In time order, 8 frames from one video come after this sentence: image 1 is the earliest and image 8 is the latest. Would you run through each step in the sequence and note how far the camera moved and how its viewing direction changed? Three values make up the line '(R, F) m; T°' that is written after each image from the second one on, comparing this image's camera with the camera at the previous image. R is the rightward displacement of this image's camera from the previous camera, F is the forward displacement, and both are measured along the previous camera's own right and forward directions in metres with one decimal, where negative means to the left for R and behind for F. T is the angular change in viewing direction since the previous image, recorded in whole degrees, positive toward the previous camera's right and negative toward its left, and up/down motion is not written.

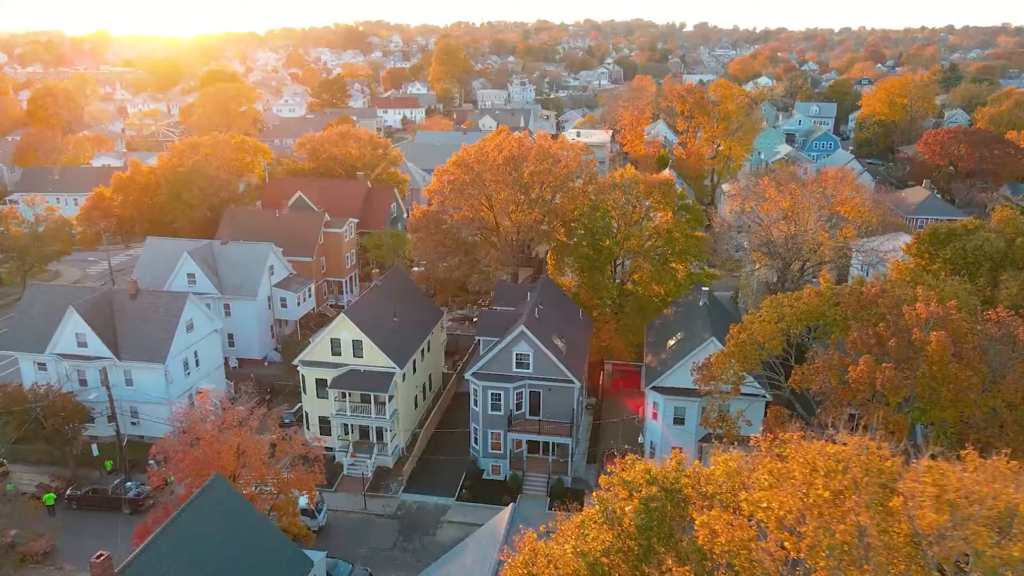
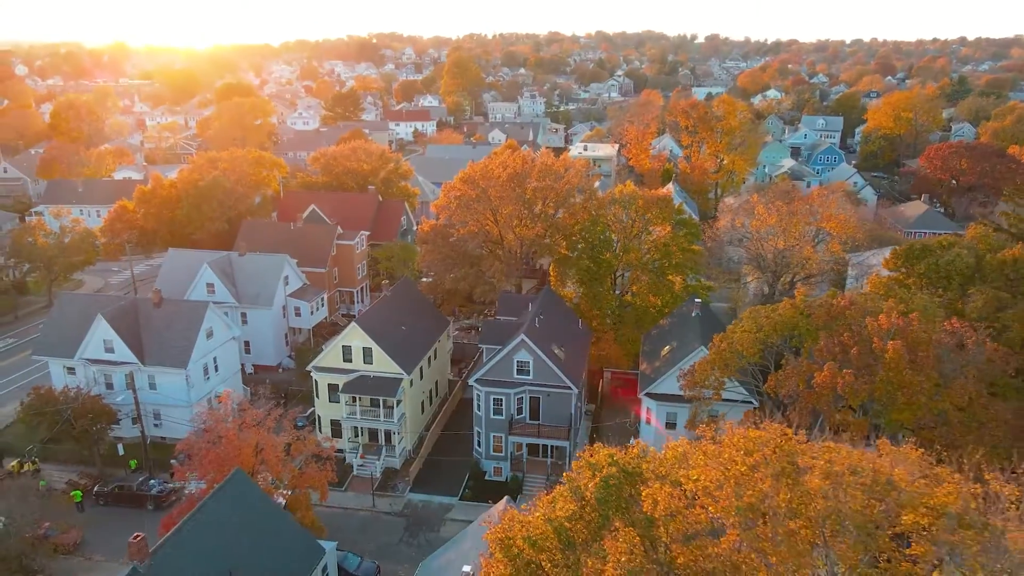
(+0.3, -1.1) m; -1°
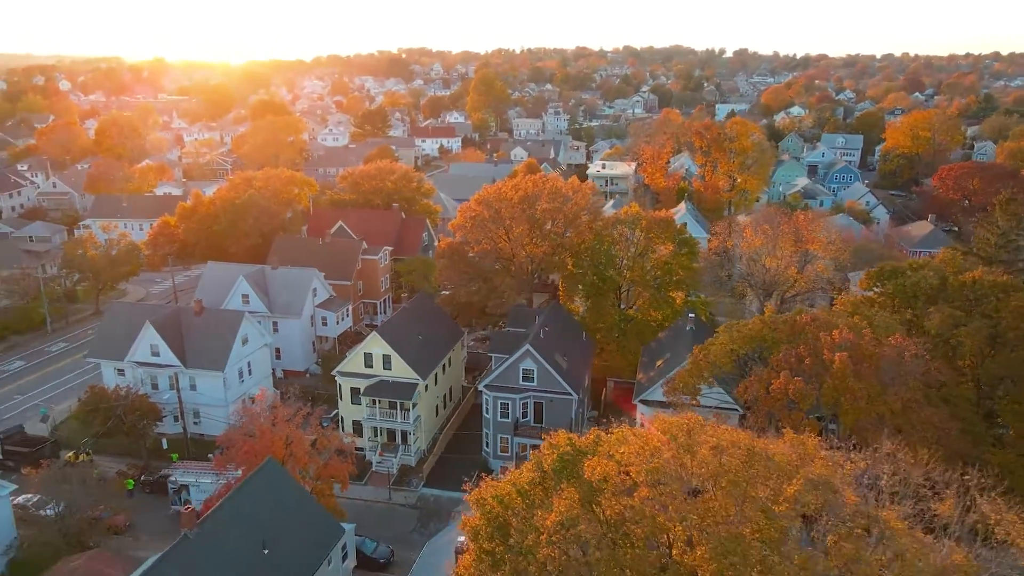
(+0.5, -1.8) m; -2°
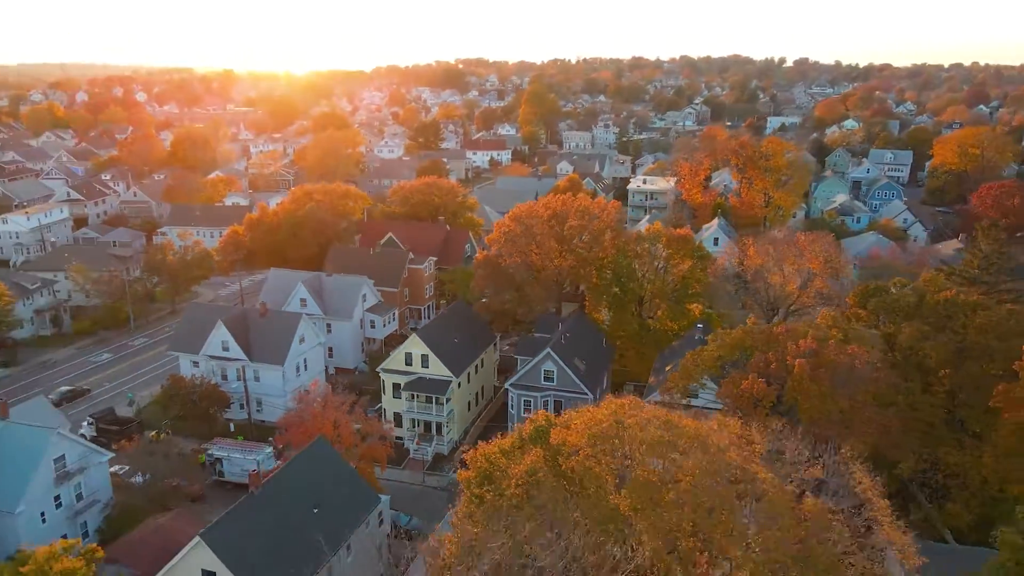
(+0.9, -2.5) m; -4°
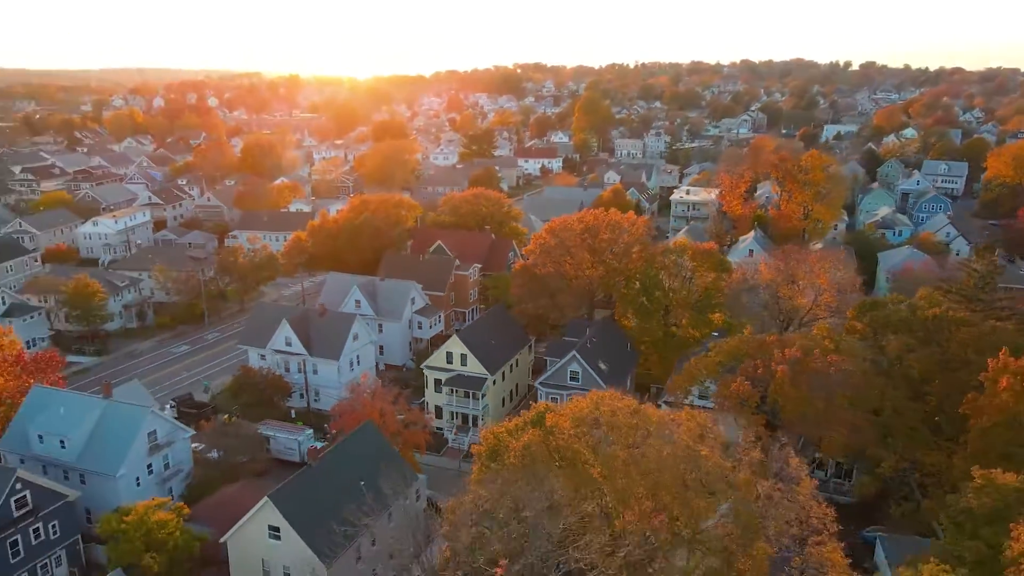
(+0.8, -2.5) m; -4°
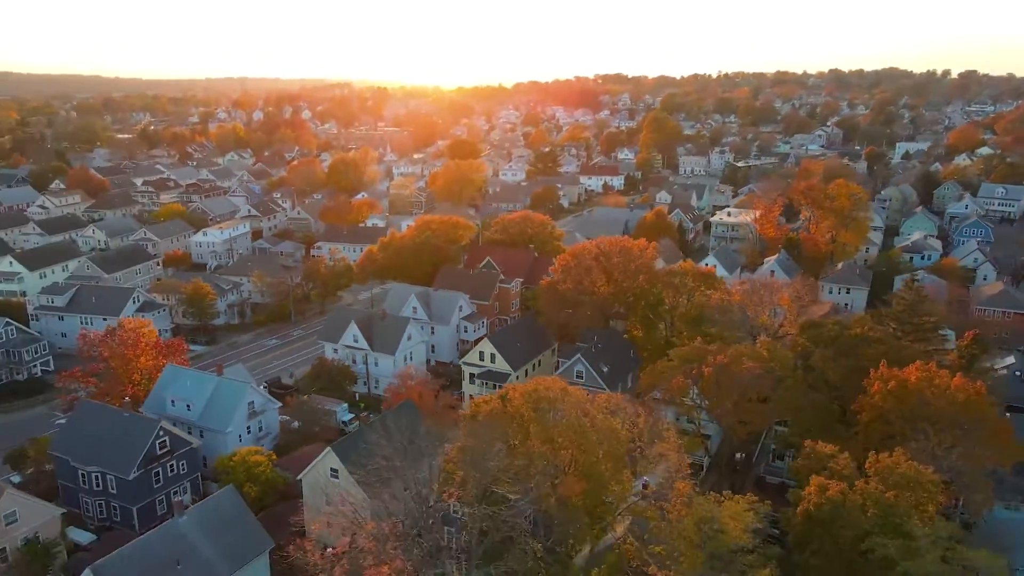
(+2.6, -6.1) m; -6°
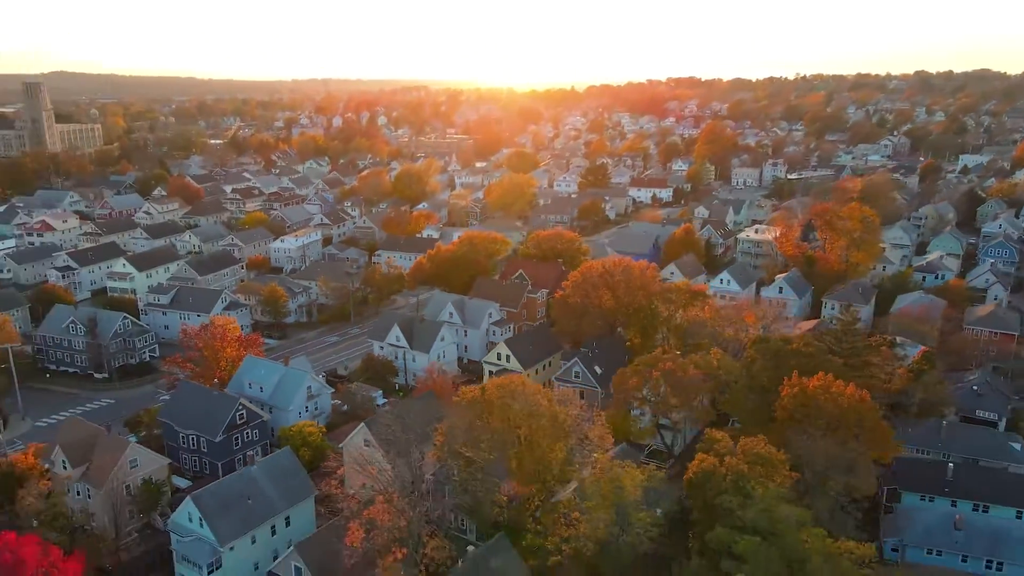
(+3.2, -6.4) m; -6°
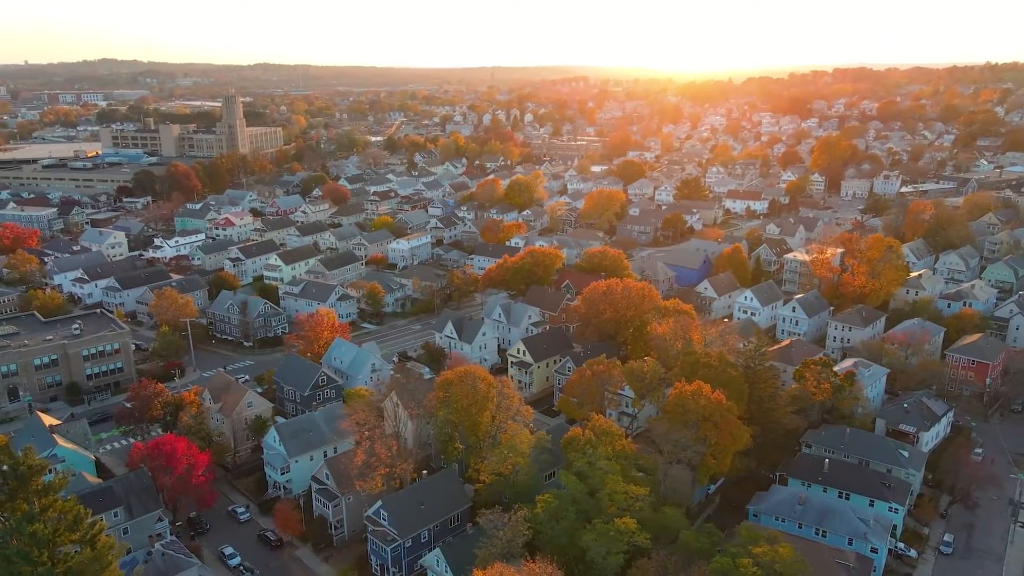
(+9.7, -11.1) m; -12°
